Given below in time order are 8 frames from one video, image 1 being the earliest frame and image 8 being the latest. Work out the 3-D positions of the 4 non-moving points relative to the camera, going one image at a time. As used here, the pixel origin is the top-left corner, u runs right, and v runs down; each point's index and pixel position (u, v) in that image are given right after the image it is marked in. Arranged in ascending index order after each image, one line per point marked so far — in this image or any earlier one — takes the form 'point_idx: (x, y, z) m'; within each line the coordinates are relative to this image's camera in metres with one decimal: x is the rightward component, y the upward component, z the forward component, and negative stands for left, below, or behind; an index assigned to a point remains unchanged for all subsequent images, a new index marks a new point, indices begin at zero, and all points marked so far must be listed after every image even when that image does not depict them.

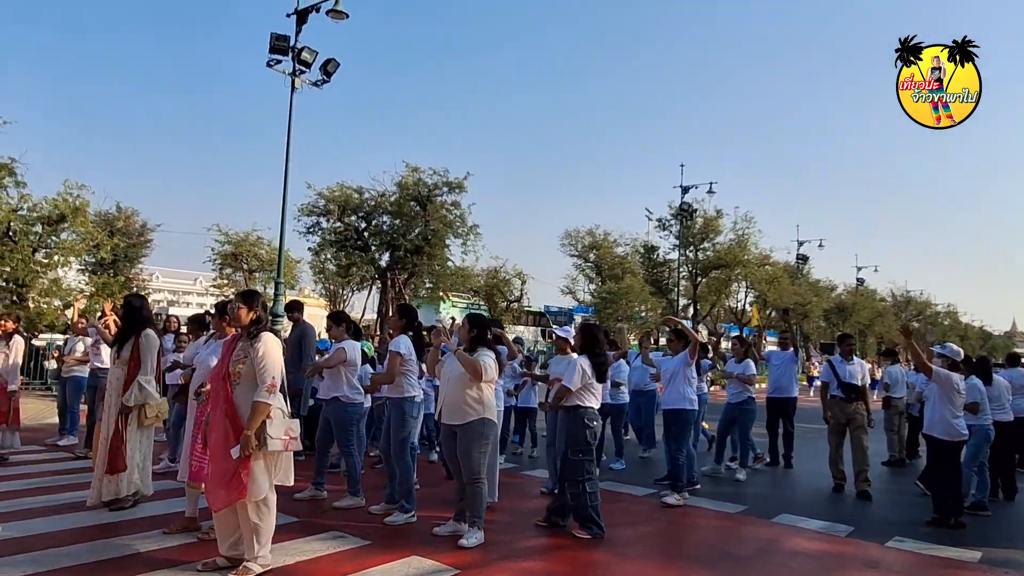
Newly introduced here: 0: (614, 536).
0: (+0.9, -2.2, +6.5) m
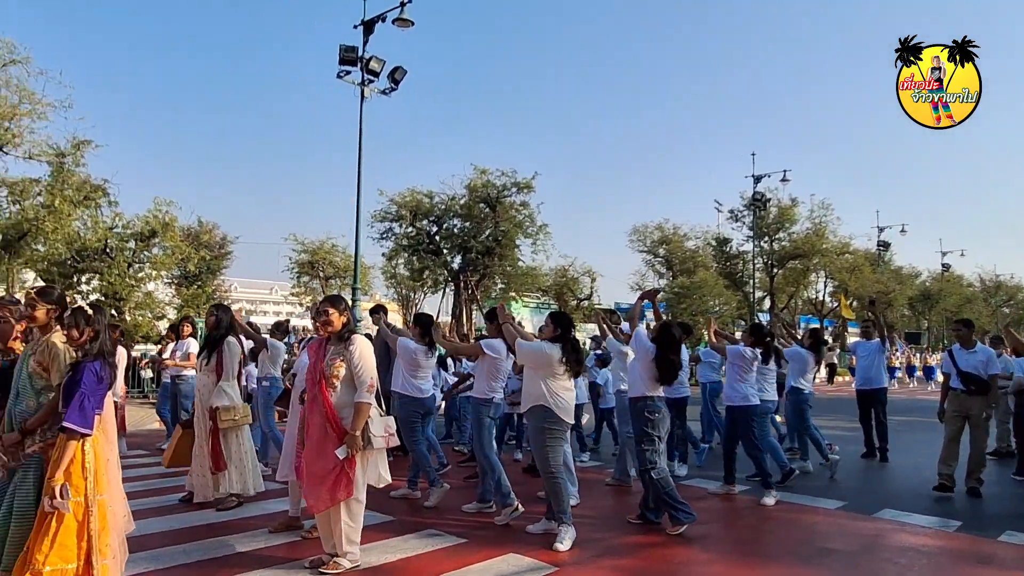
0: (+1.7, -2.1, +6.4) m
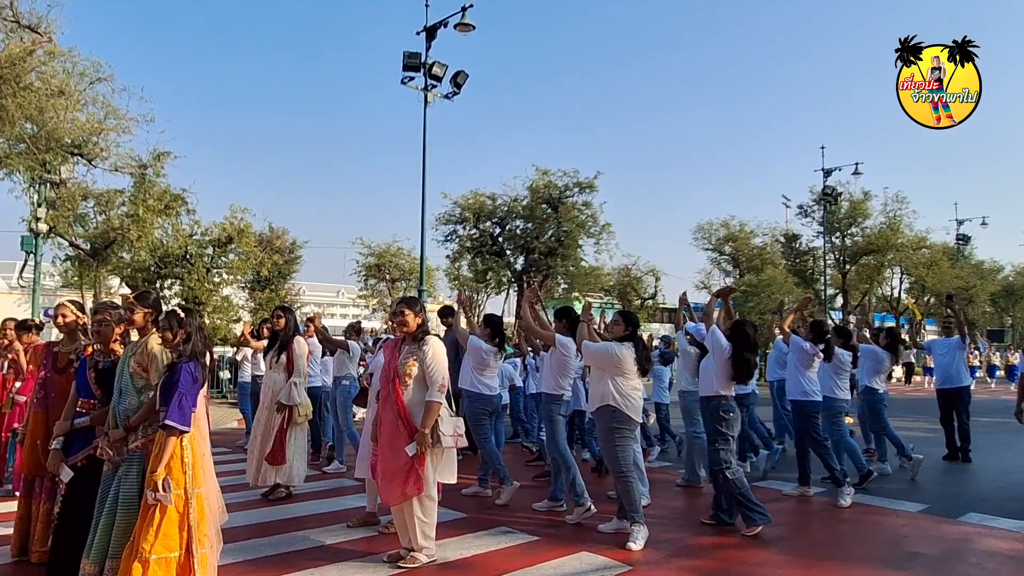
0: (+2.3, -2.1, +6.3) m
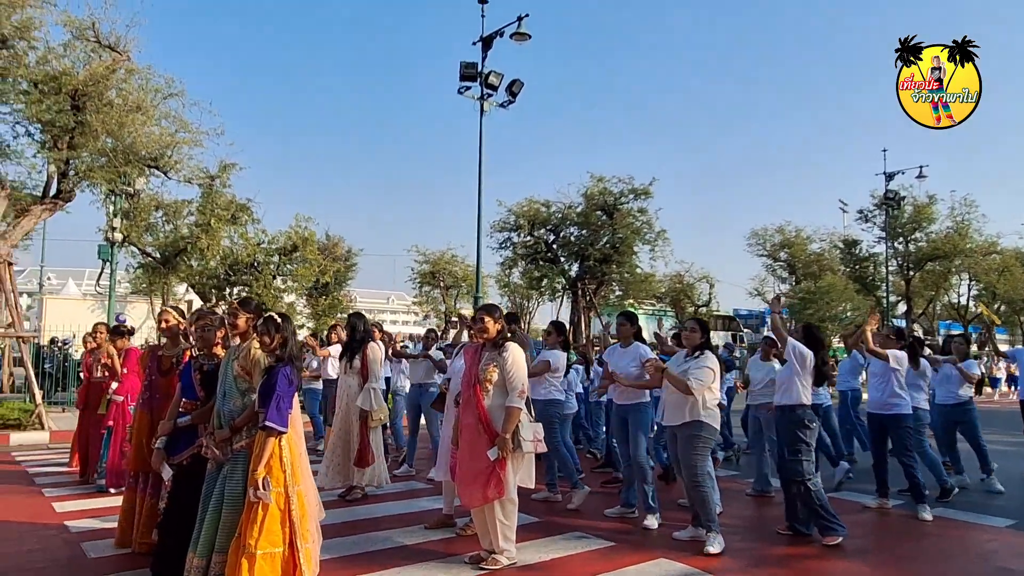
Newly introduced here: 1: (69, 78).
0: (+2.9, -2.1, +6.2) m
1: (-8.7, +4.2, +14.6) m
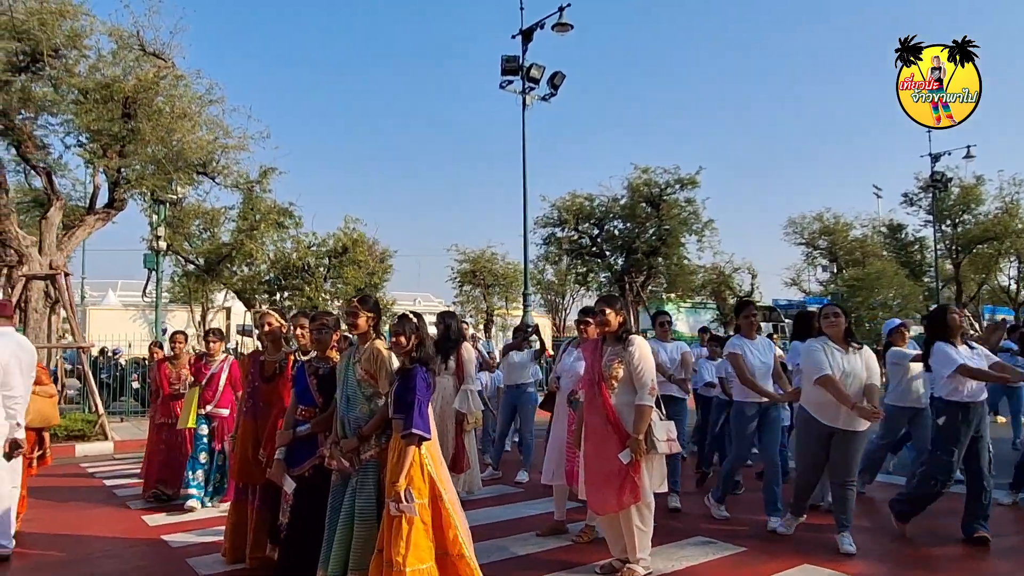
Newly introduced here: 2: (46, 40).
0: (+3.9, -2.0, +5.7) m
1: (-7.6, +4.0, +14.5) m
2: (-8.5, +4.6, +13.7) m
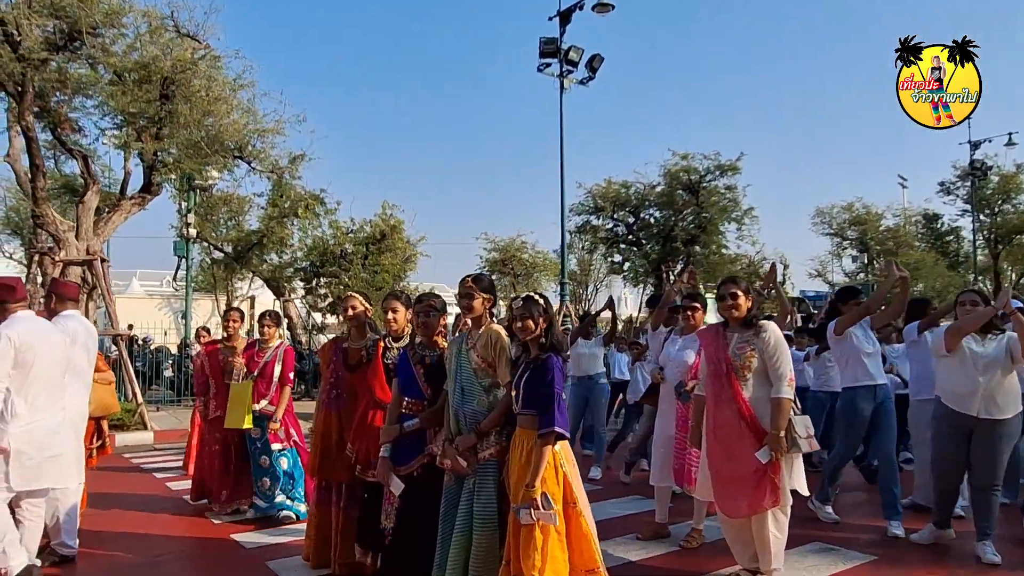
0: (+4.6, -1.9, +5.2) m
1: (-6.7, +4.2, +14.1) m
2: (-7.6, +4.8, +13.3) m
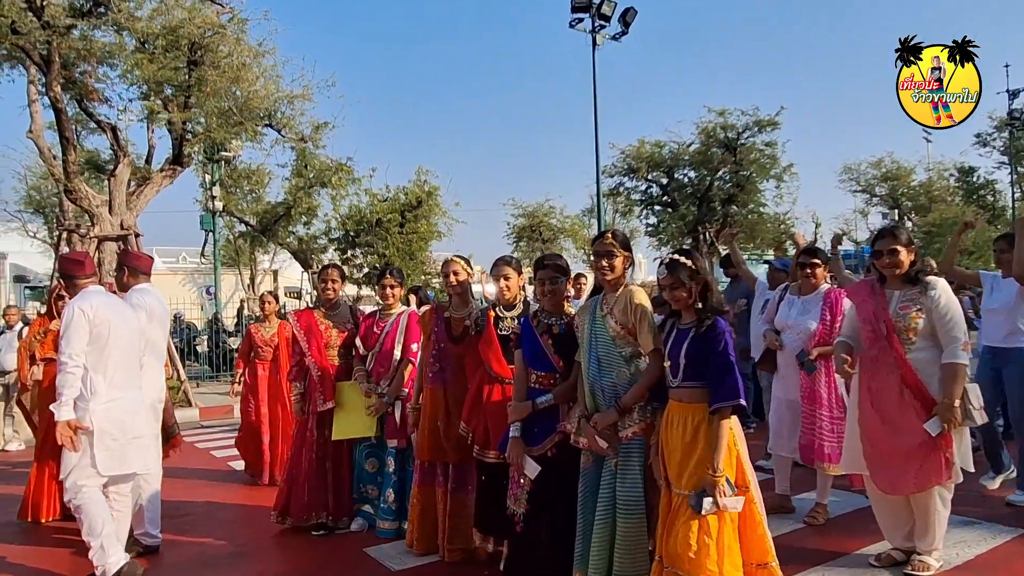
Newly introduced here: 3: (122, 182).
0: (+5.4, -1.5, +4.7) m
1: (-5.9, +4.7, +13.5) m
2: (-6.9, +5.3, +12.7) m
3: (-7.4, +2.0, +14.2) m
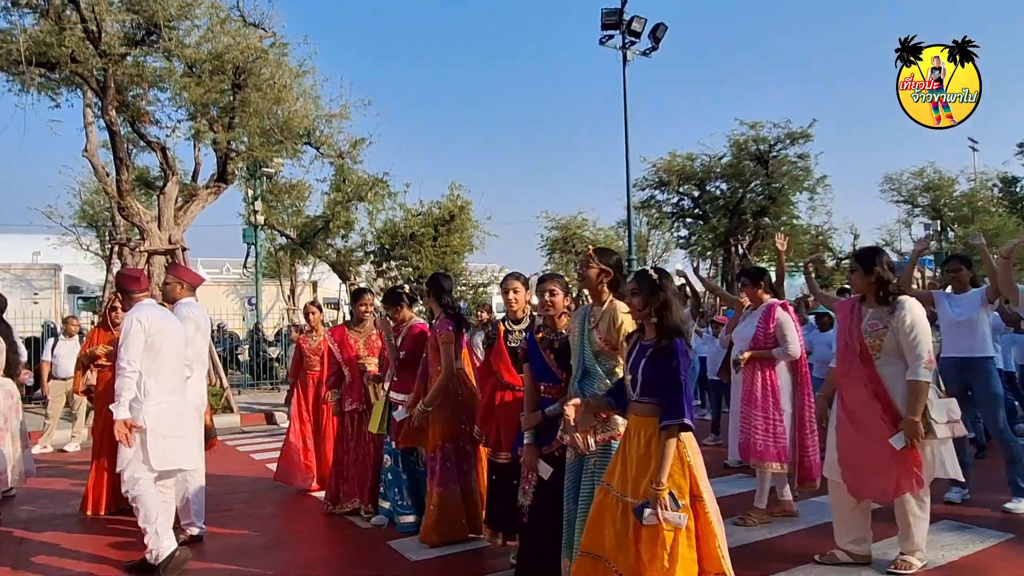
0: (+5.4, -1.6, +4.8) m
1: (-5.4, +4.5, +14.2) m
2: (-6.4, +5.1, +13.5) m
3: (-6.9, +1.8, +14.9) m
